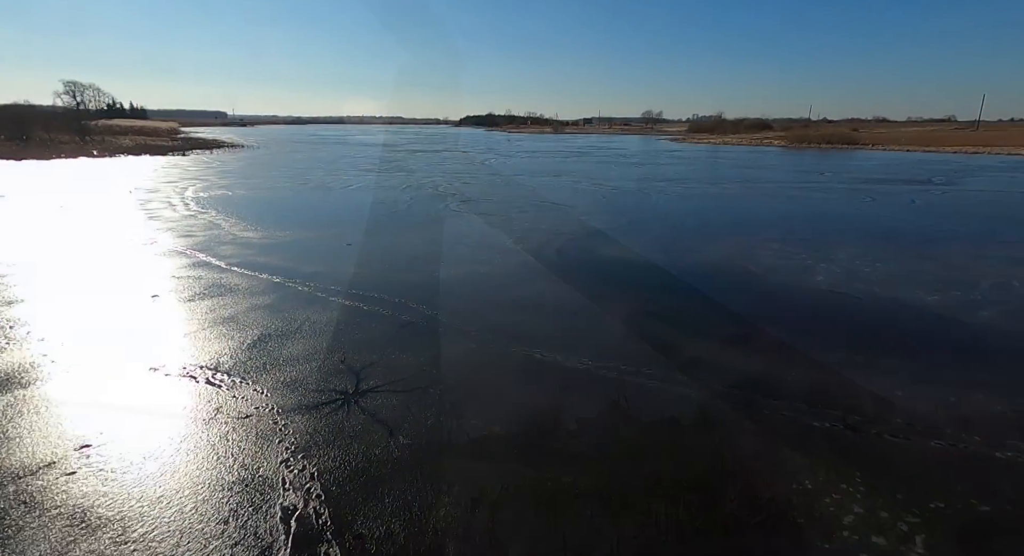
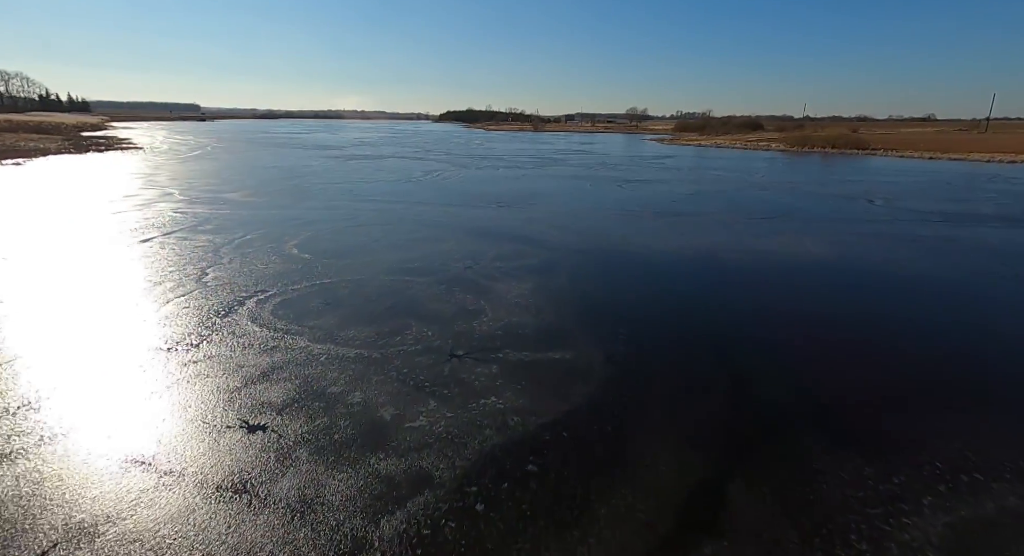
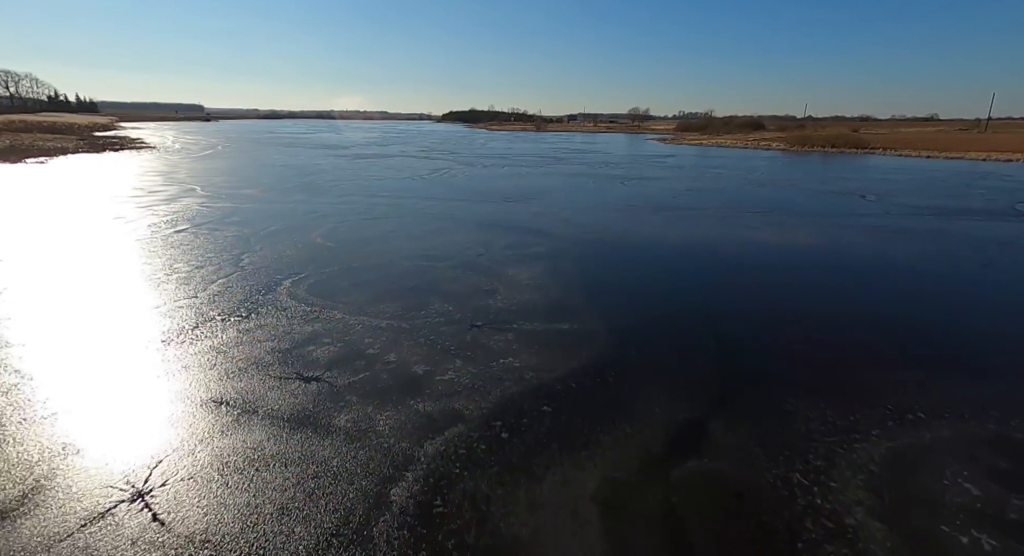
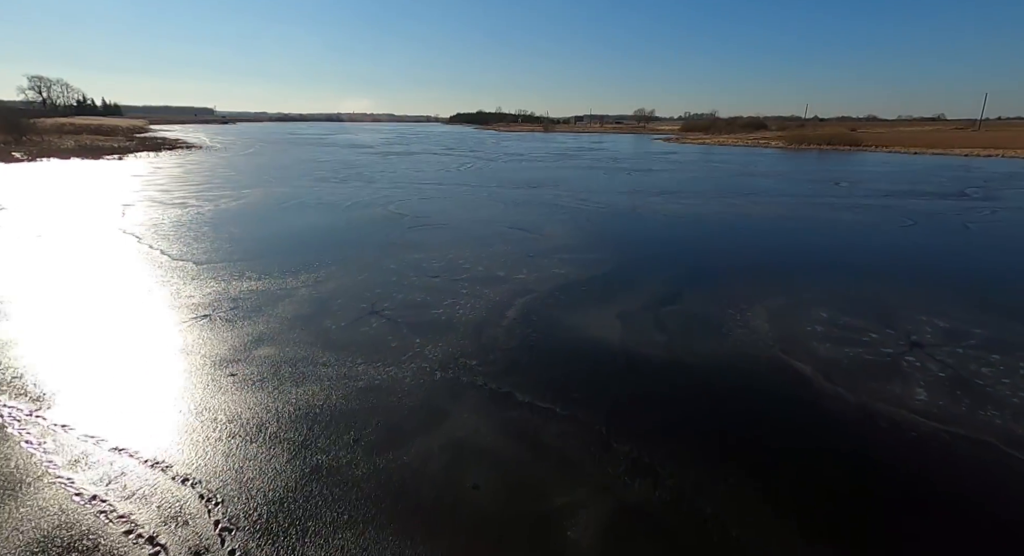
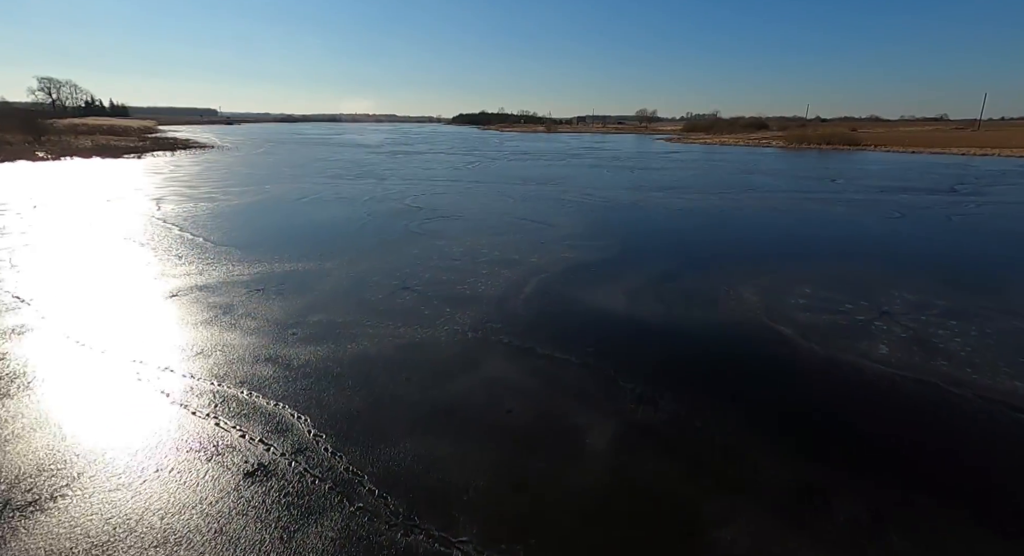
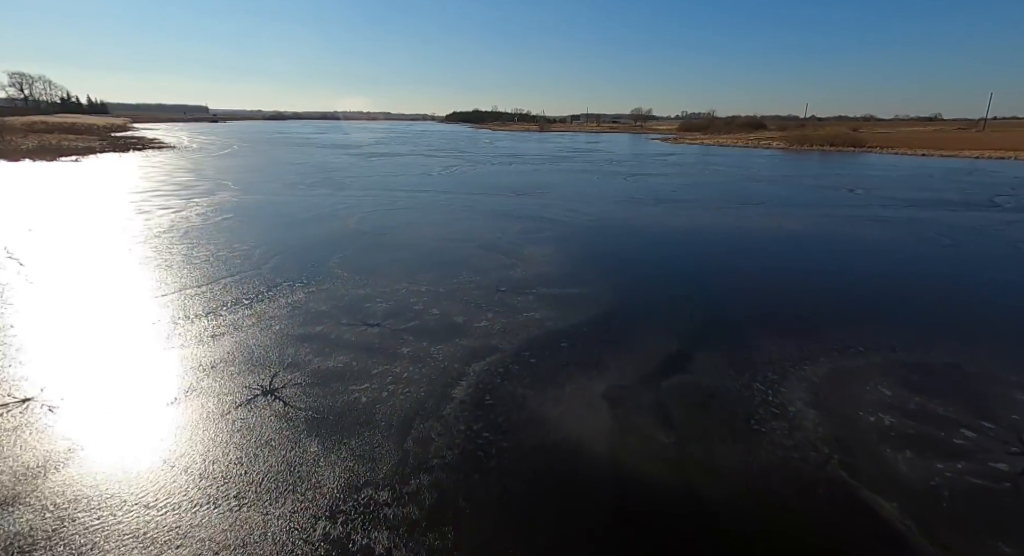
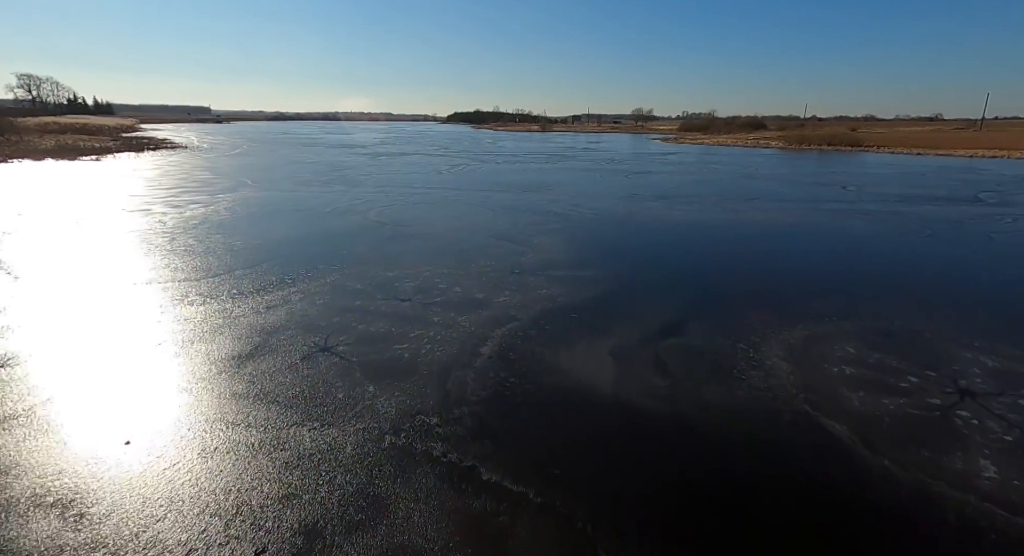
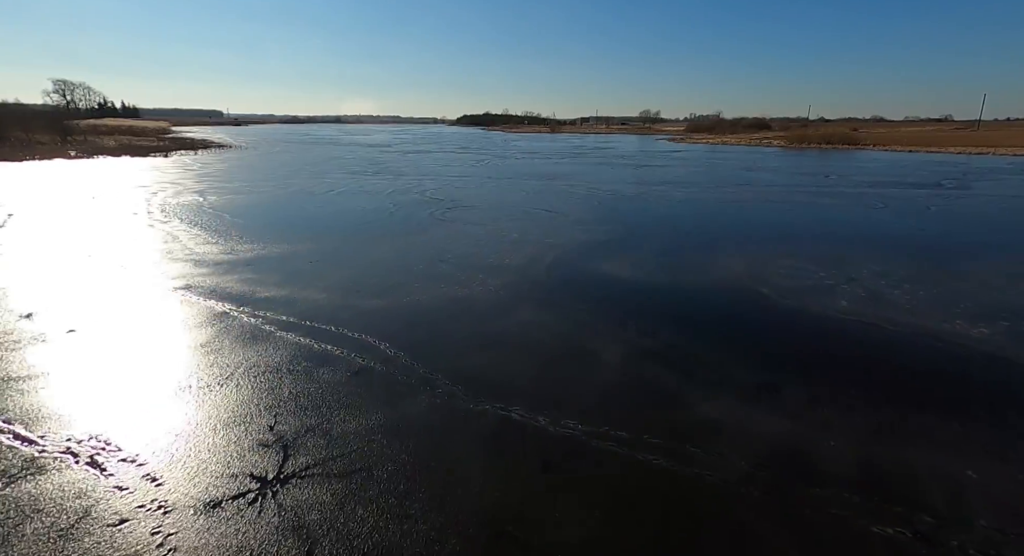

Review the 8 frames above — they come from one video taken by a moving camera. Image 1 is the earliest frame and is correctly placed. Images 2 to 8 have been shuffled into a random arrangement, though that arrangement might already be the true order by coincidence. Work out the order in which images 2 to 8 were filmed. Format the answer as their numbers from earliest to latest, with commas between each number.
8, 5, 4, 7, 6, 3, 2
